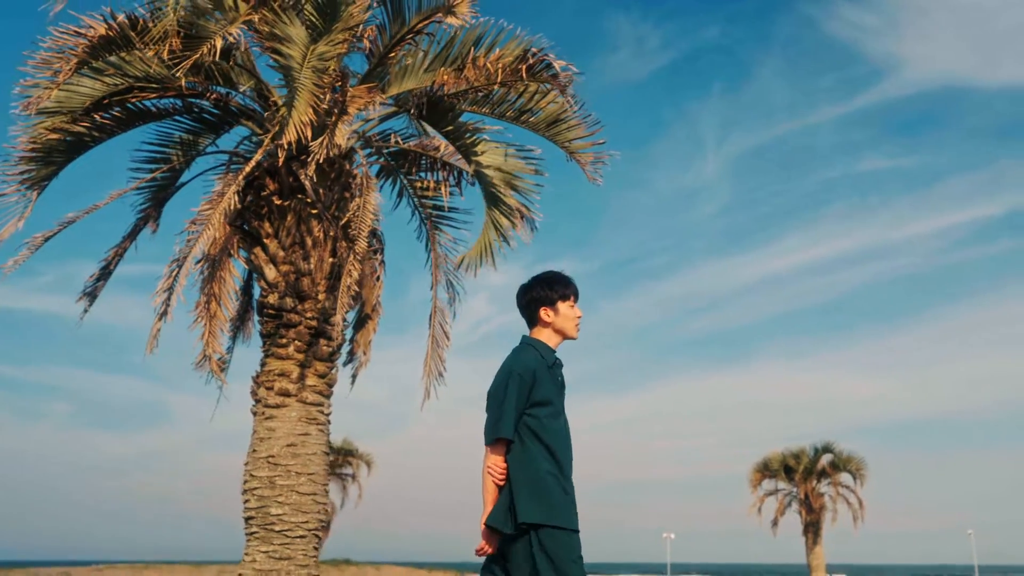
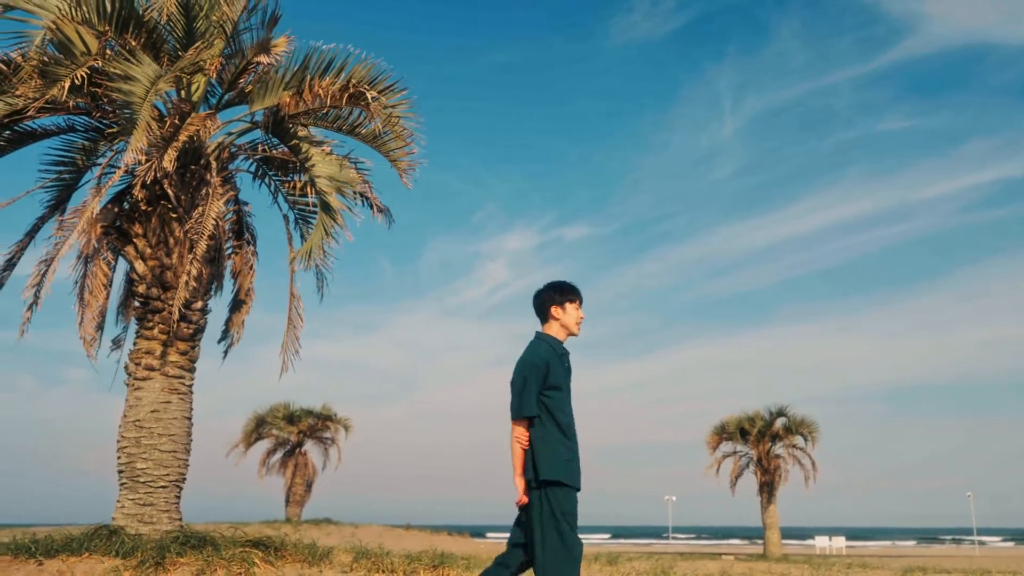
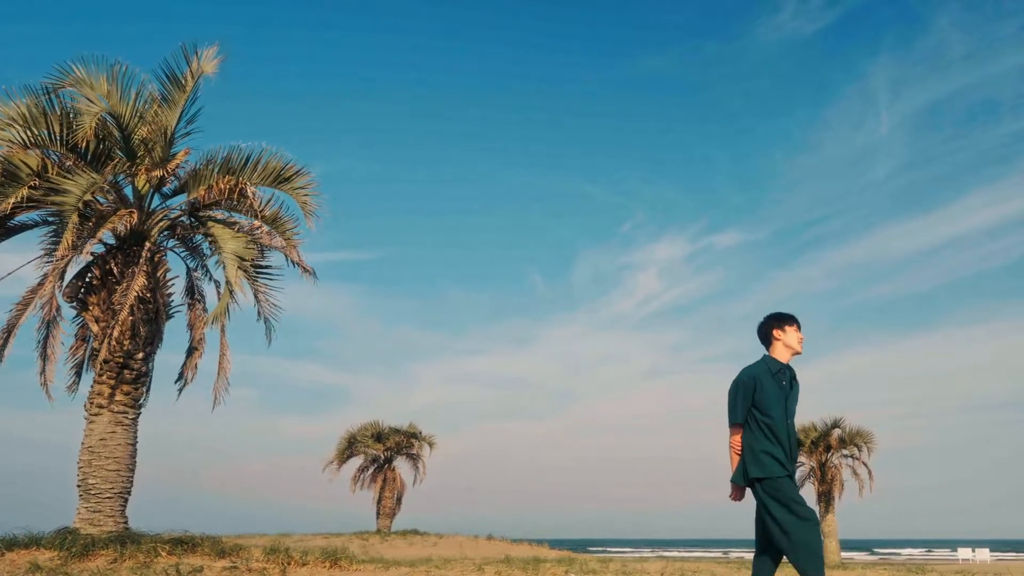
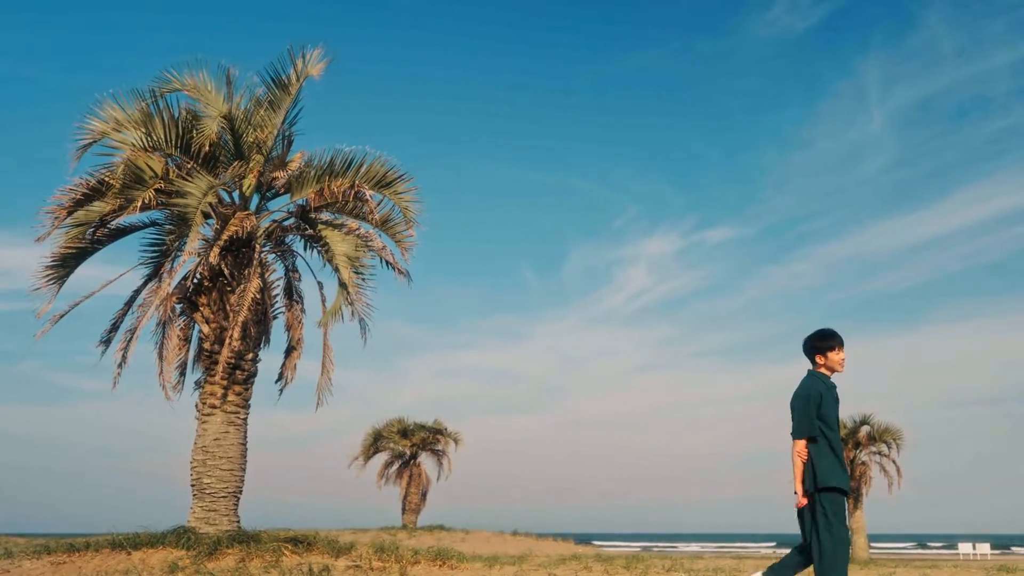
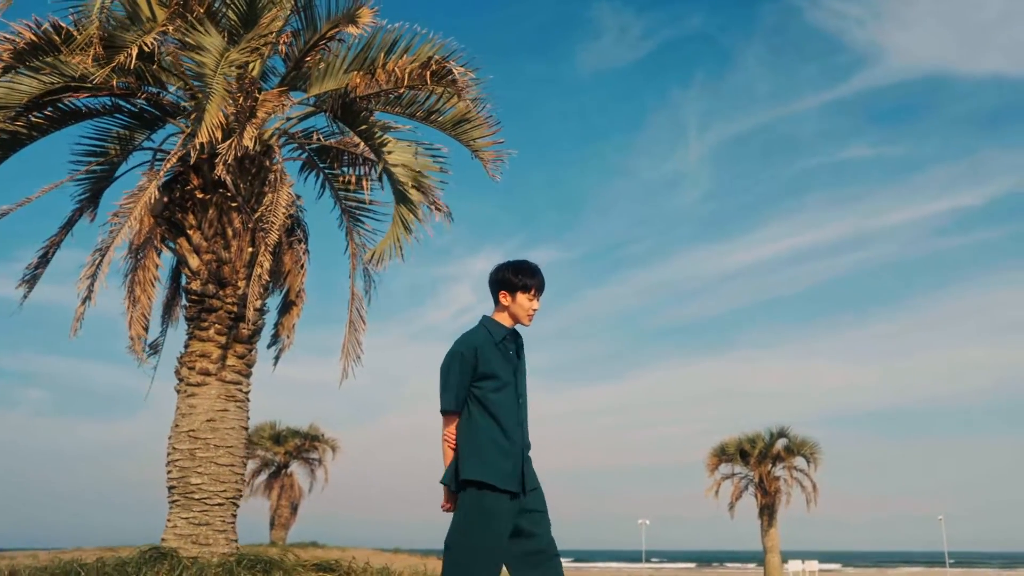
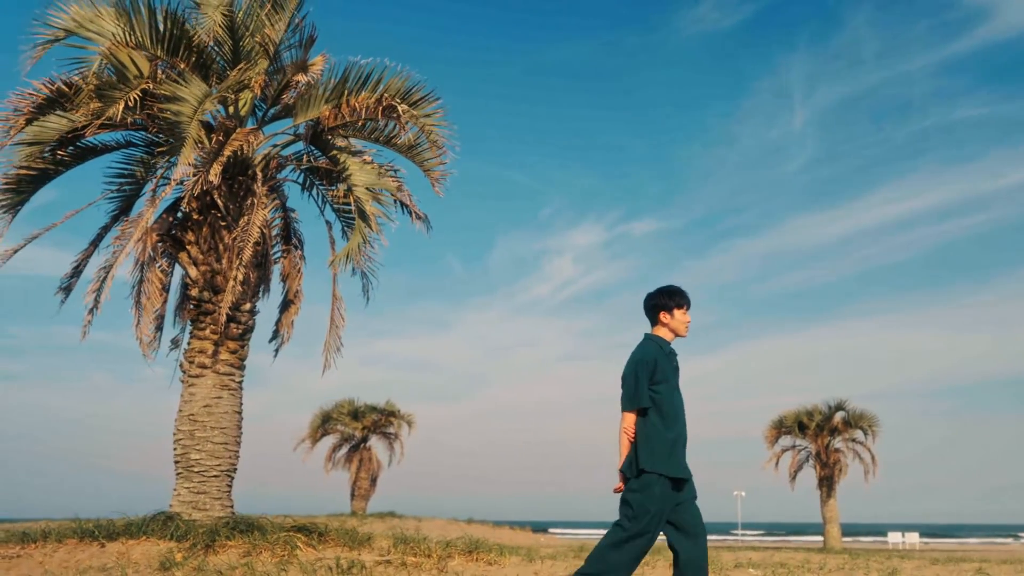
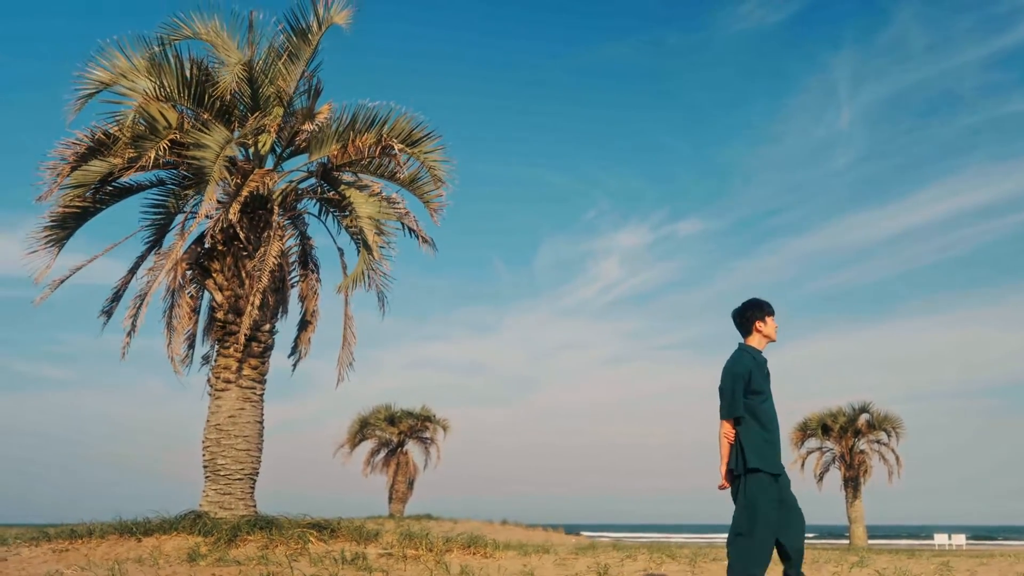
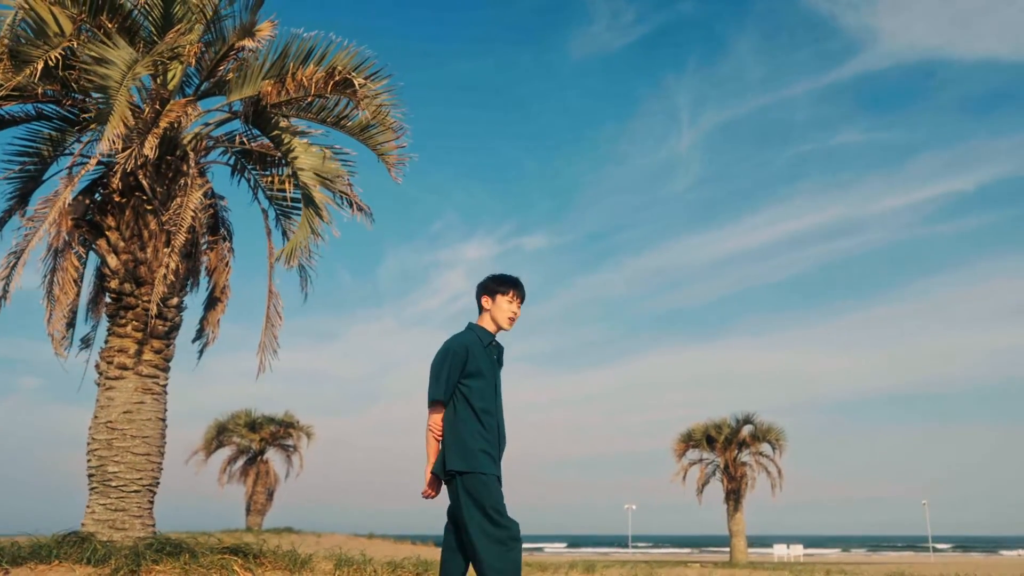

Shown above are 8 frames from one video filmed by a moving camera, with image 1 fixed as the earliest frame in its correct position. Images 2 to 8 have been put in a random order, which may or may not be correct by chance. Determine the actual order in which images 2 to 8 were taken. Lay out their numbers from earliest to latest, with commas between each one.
5, 8, 2, 6, 7, 4, 3
